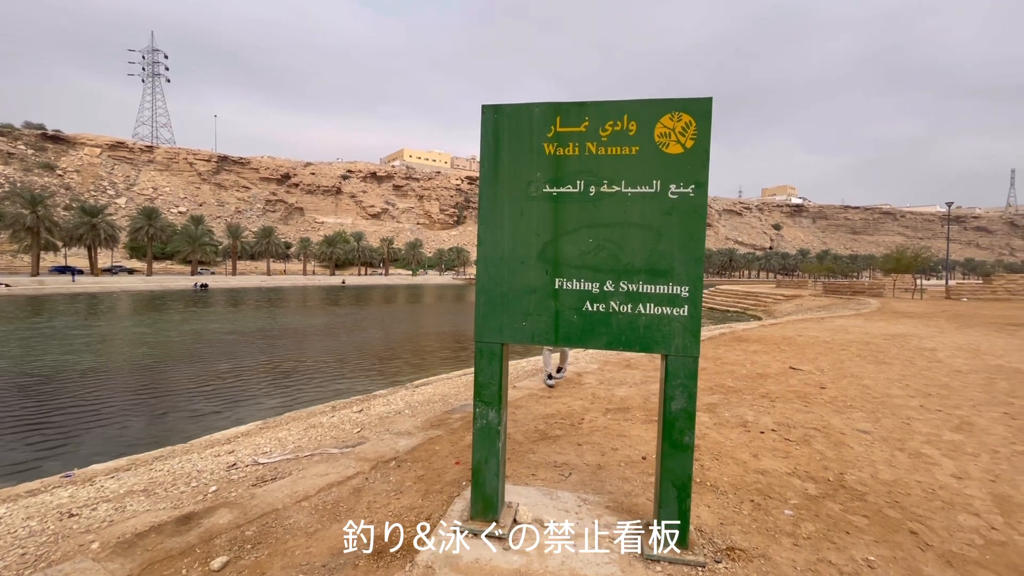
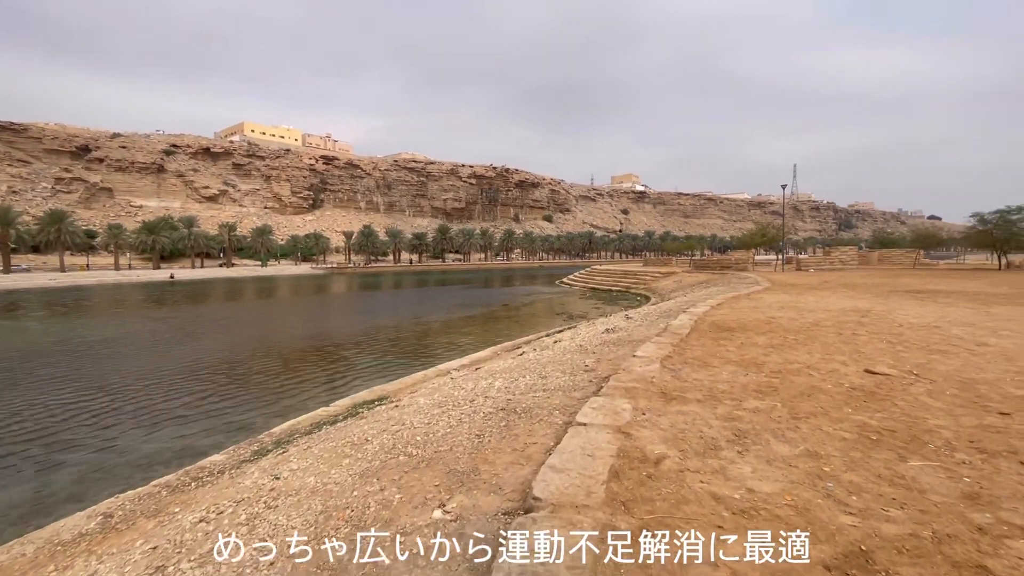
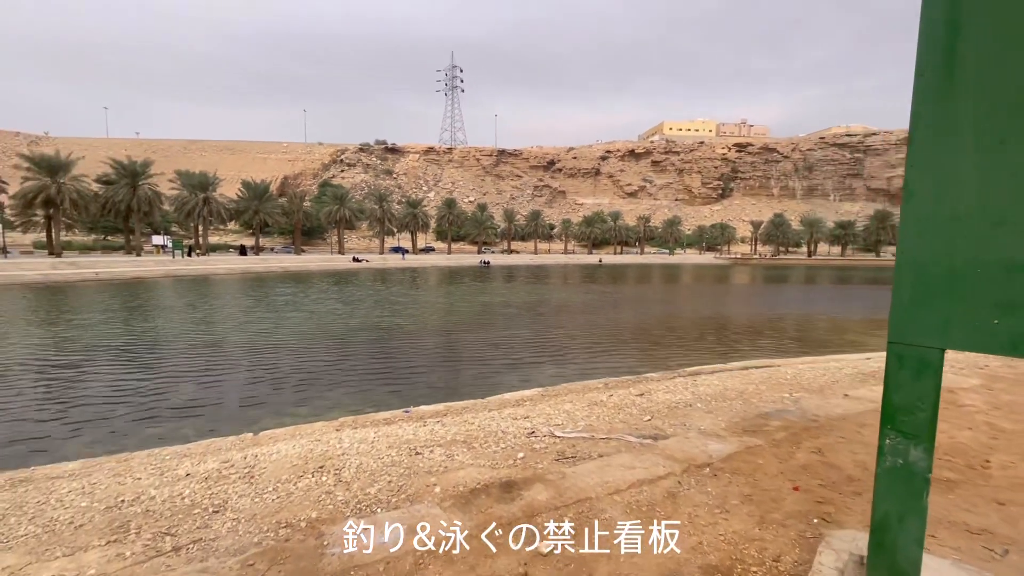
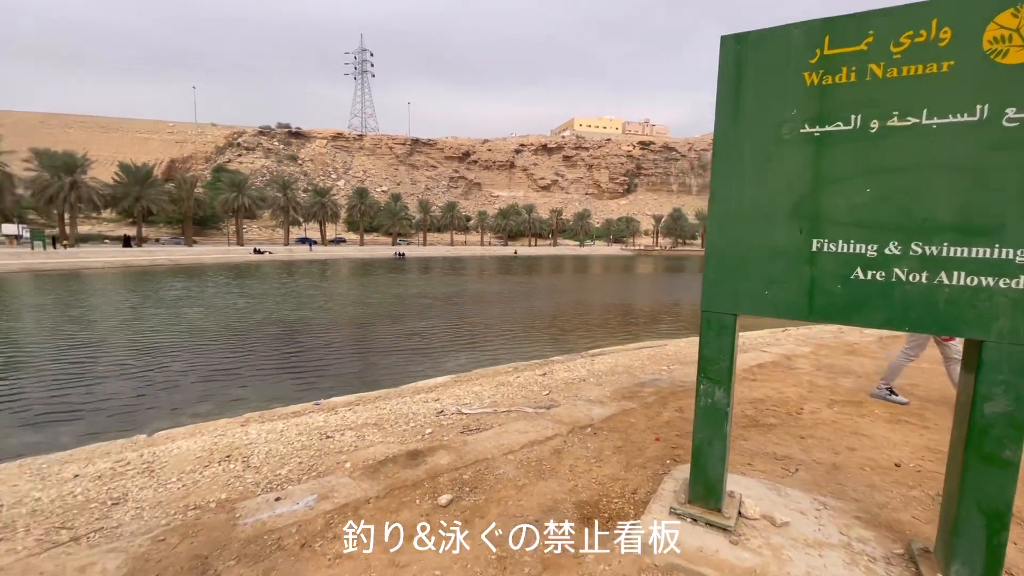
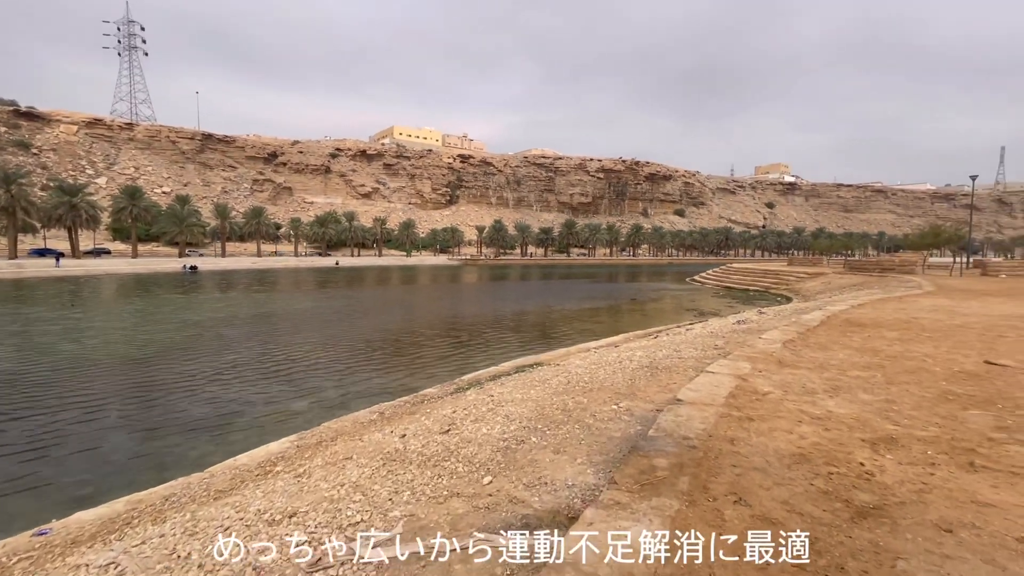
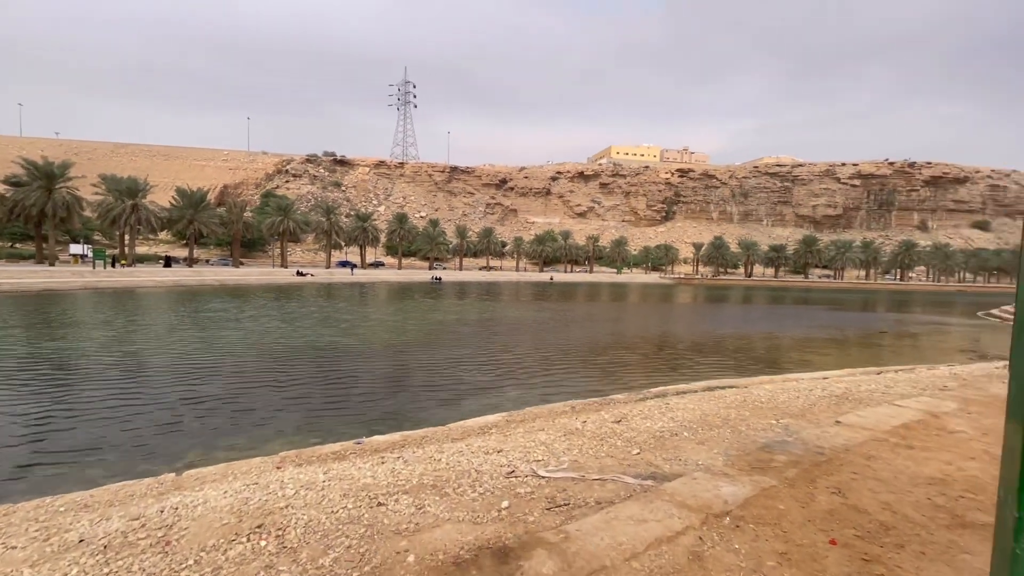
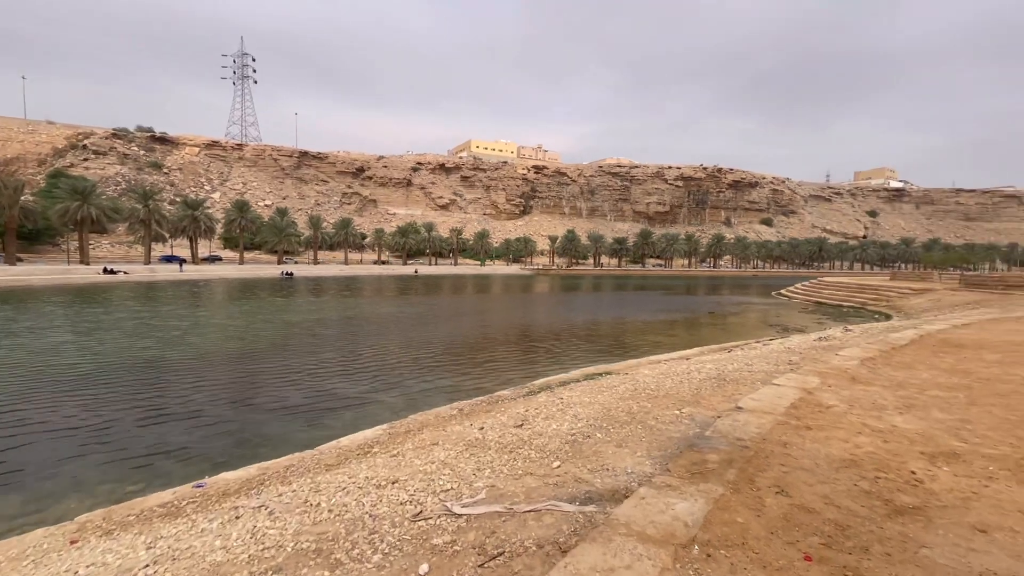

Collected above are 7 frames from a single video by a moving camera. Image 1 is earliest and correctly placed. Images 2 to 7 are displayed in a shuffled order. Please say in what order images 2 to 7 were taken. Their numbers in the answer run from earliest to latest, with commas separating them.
4, 3, 6, 7, 5, 2
